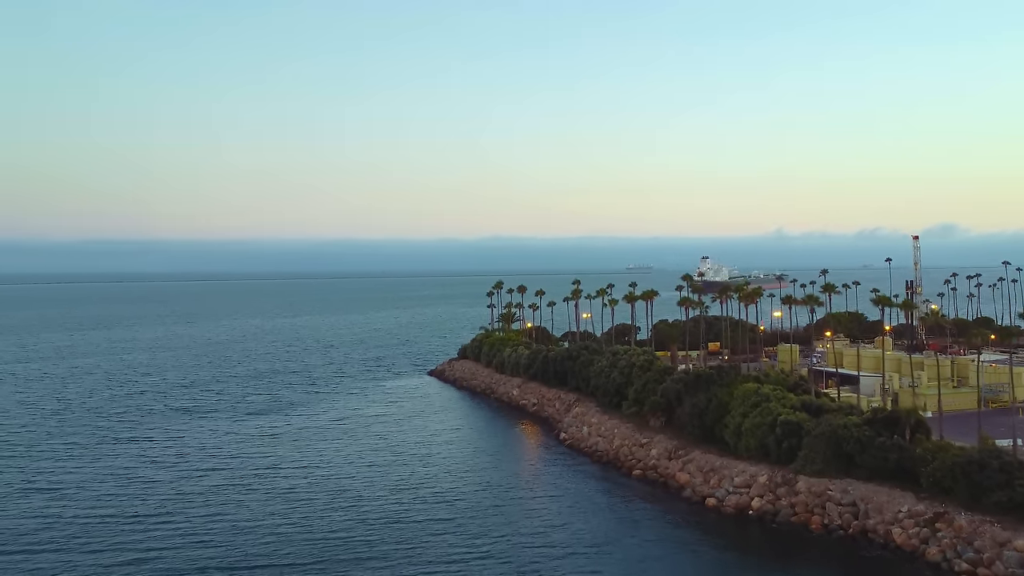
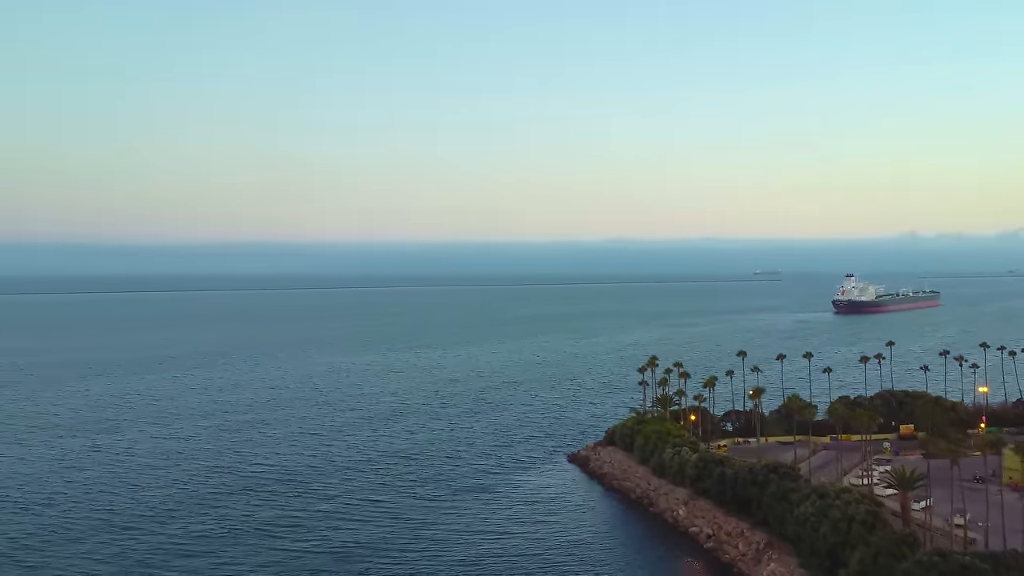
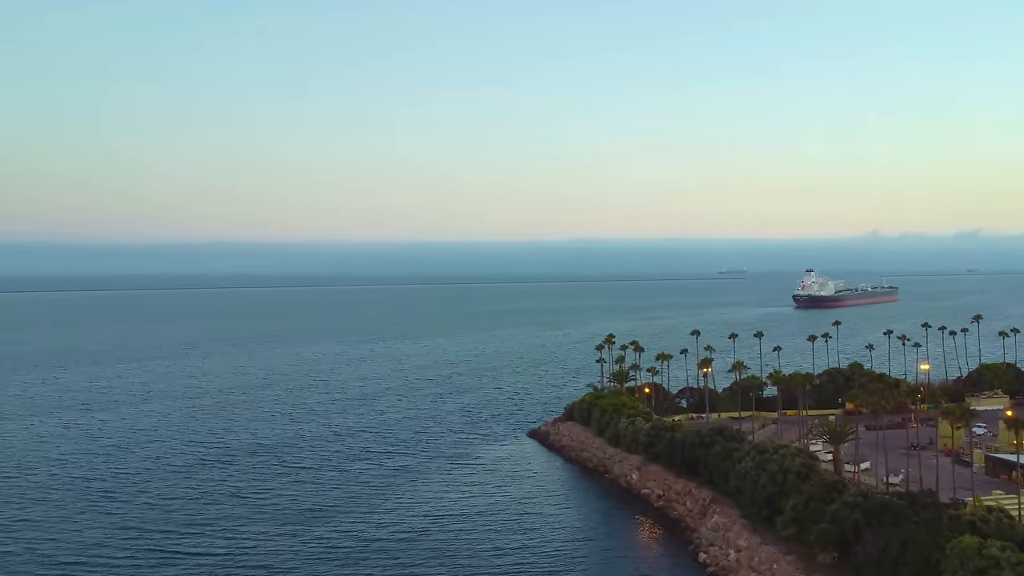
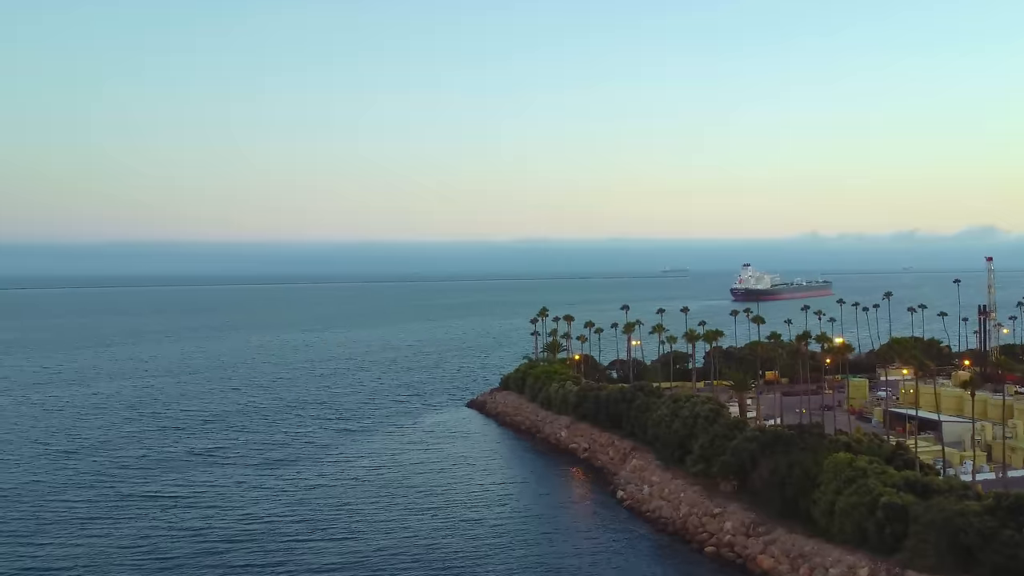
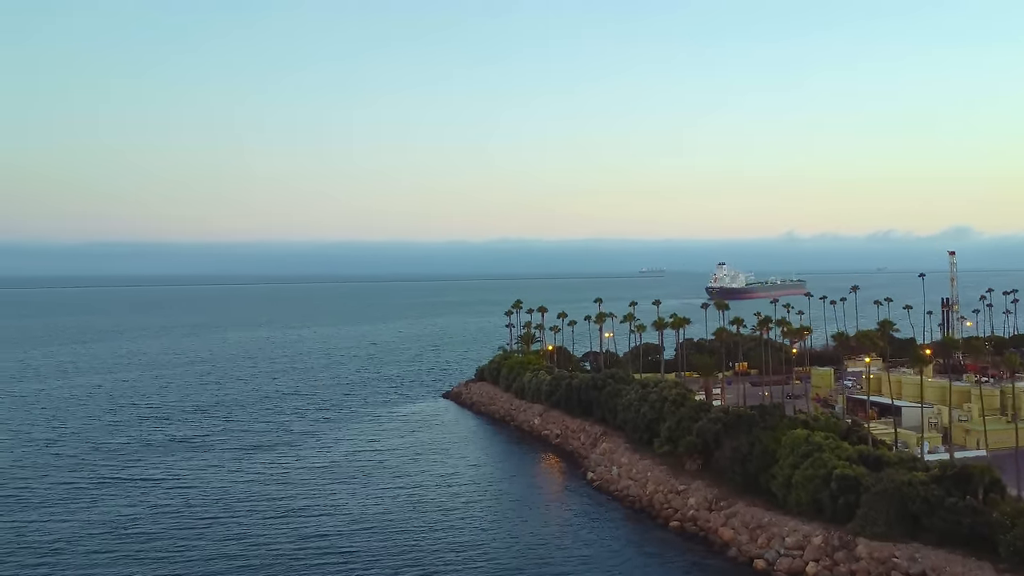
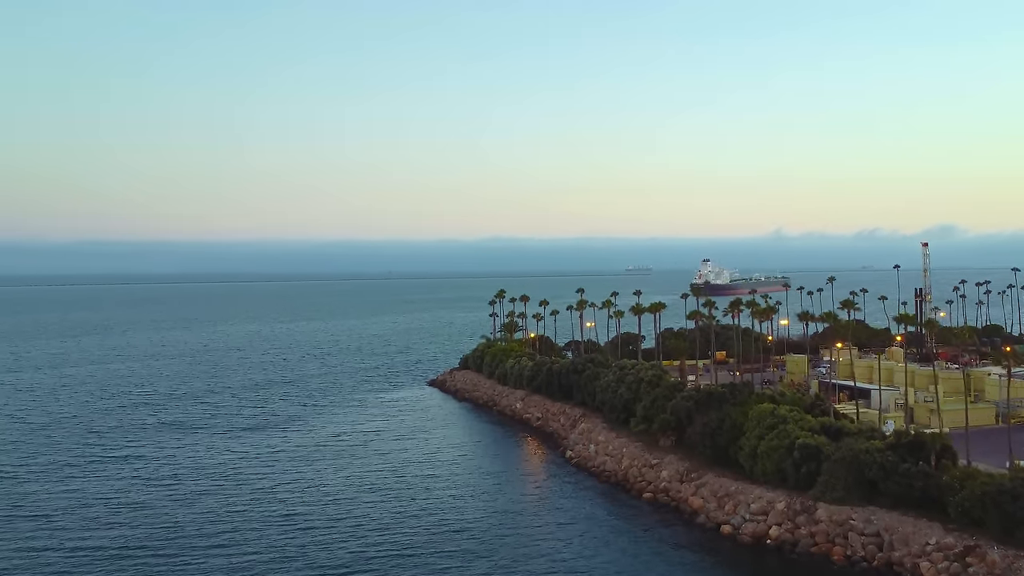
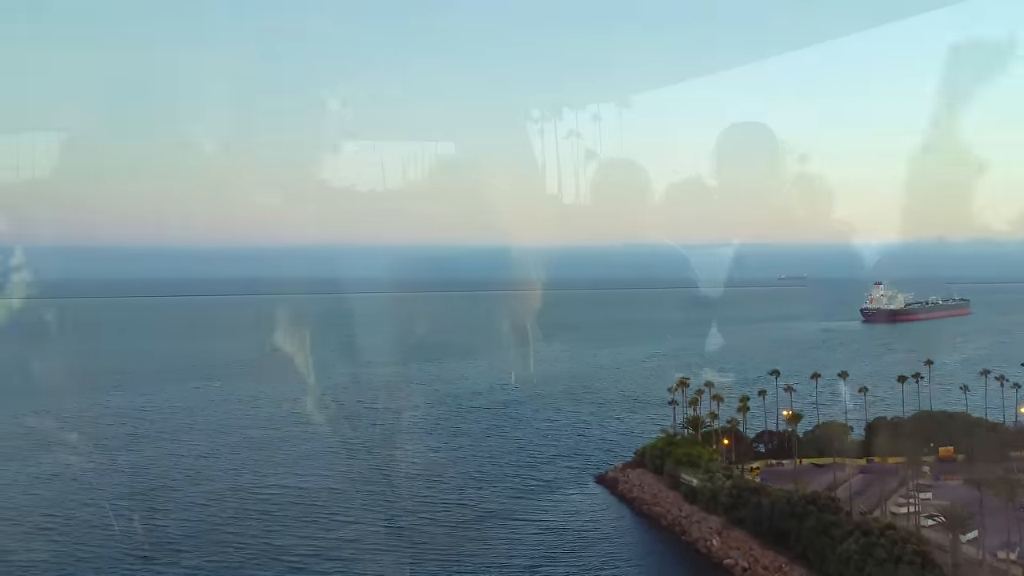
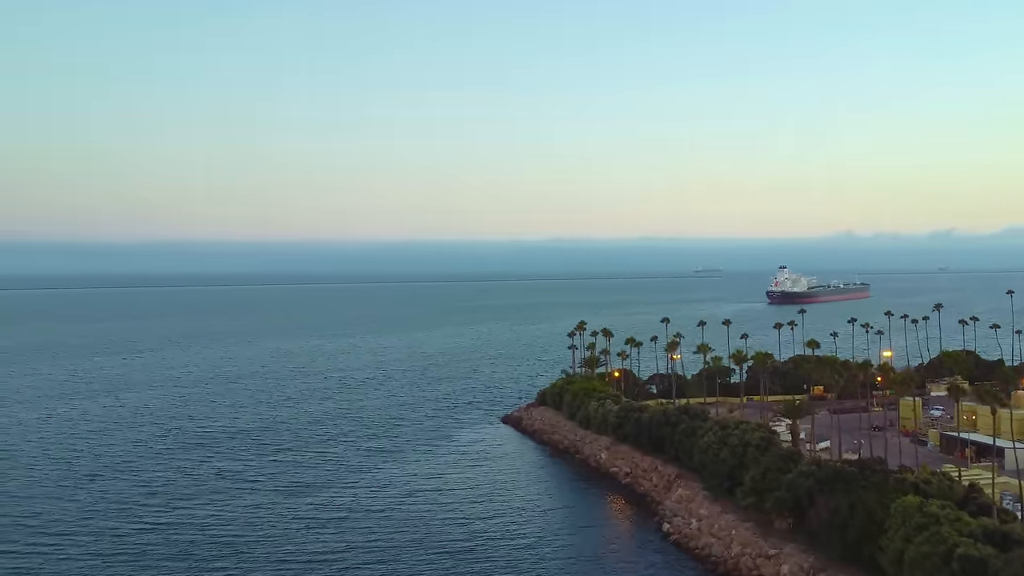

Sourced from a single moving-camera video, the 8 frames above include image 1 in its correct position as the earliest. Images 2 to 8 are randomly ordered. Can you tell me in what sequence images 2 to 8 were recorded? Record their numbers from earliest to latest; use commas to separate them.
6, 5, 4, 8, 3, 2, 7
